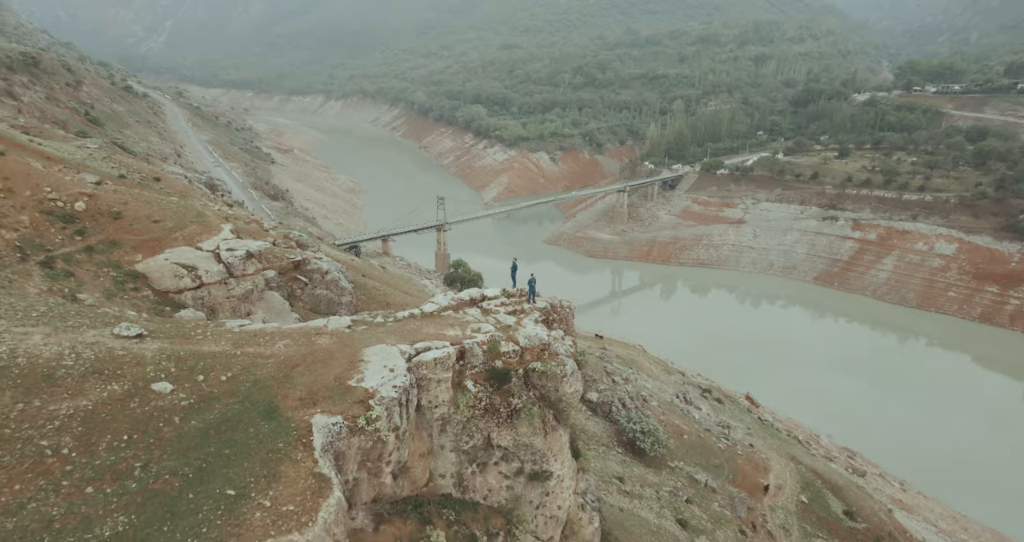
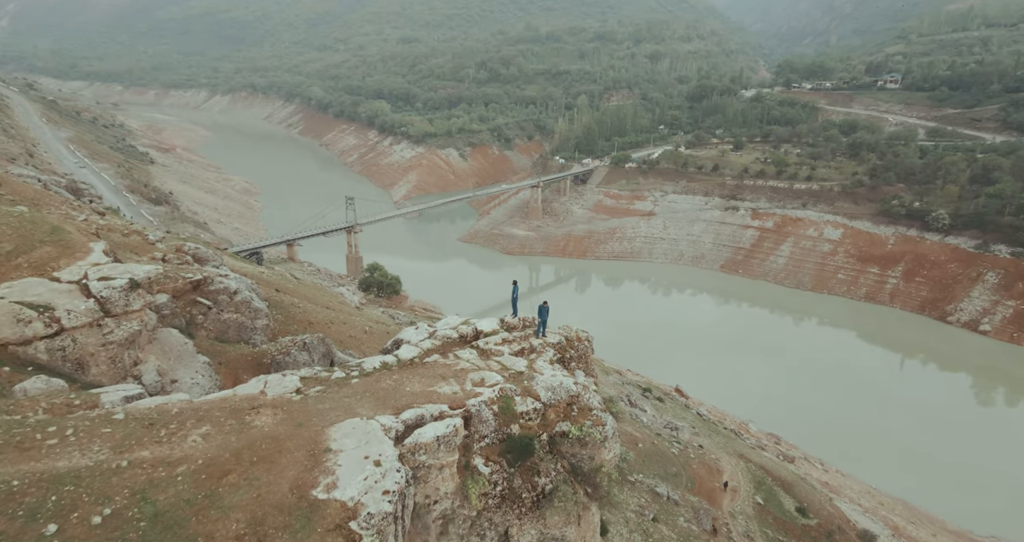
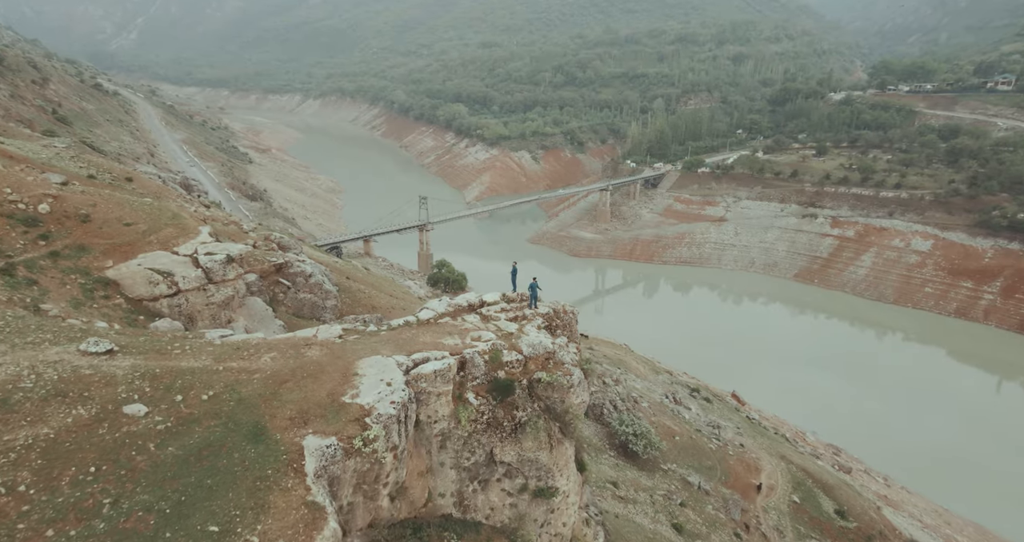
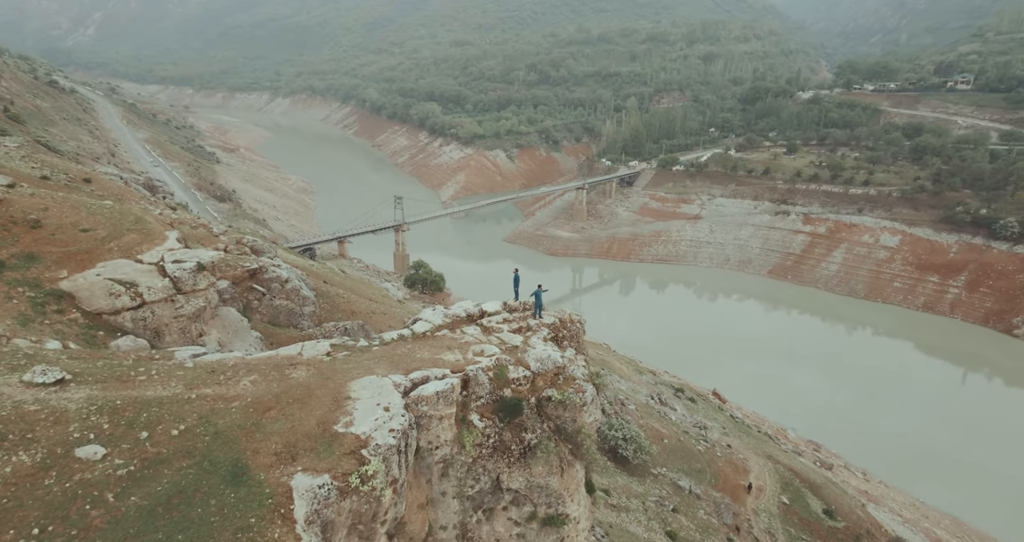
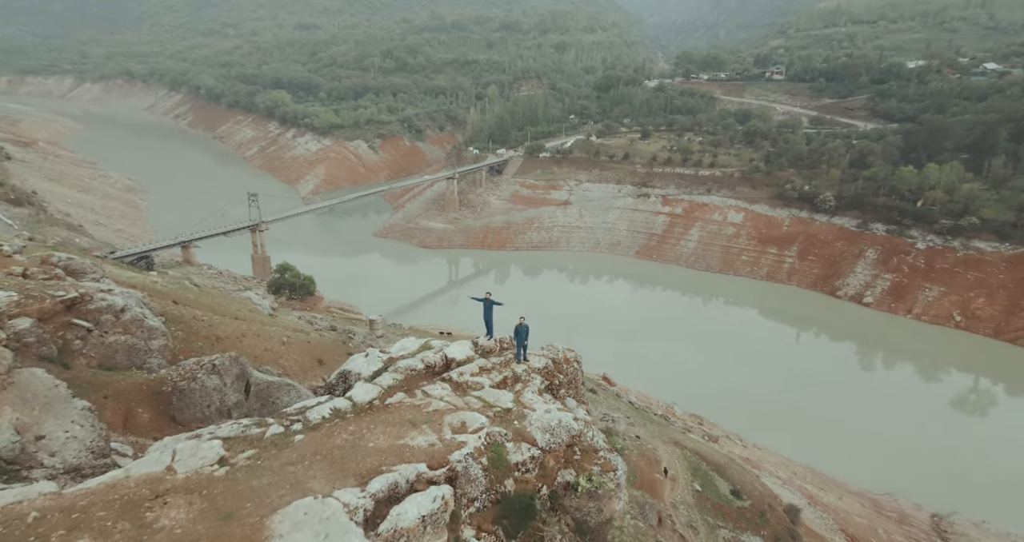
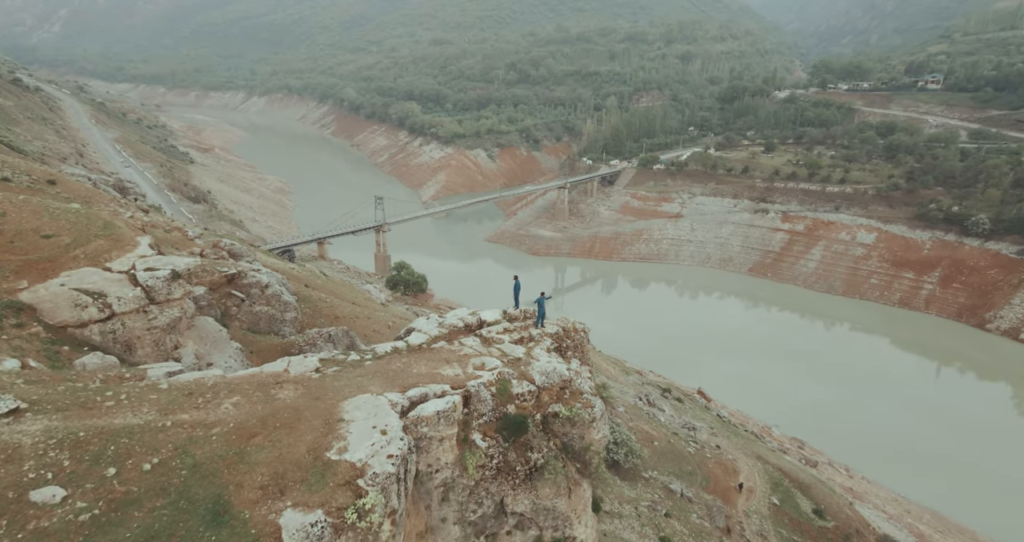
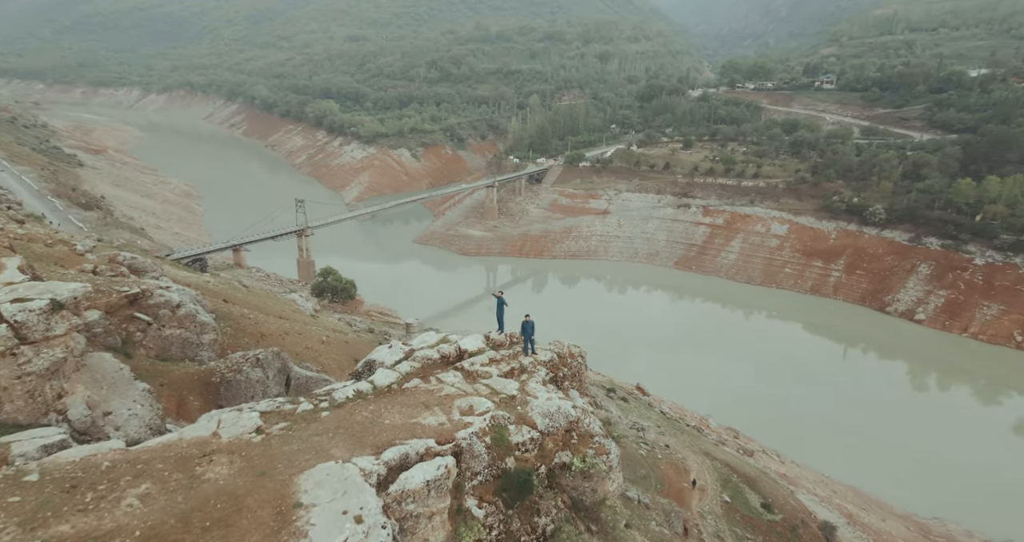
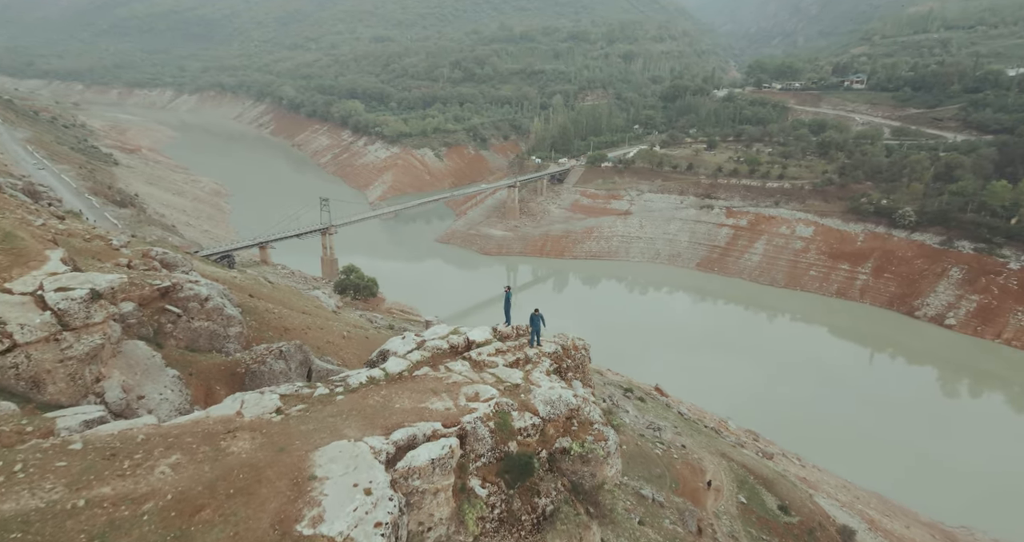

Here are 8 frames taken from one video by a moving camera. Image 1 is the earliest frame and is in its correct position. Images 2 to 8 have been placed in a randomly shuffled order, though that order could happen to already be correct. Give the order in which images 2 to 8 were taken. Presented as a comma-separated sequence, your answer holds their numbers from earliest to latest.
3, 4, 6, 2, 8, 7, 5
